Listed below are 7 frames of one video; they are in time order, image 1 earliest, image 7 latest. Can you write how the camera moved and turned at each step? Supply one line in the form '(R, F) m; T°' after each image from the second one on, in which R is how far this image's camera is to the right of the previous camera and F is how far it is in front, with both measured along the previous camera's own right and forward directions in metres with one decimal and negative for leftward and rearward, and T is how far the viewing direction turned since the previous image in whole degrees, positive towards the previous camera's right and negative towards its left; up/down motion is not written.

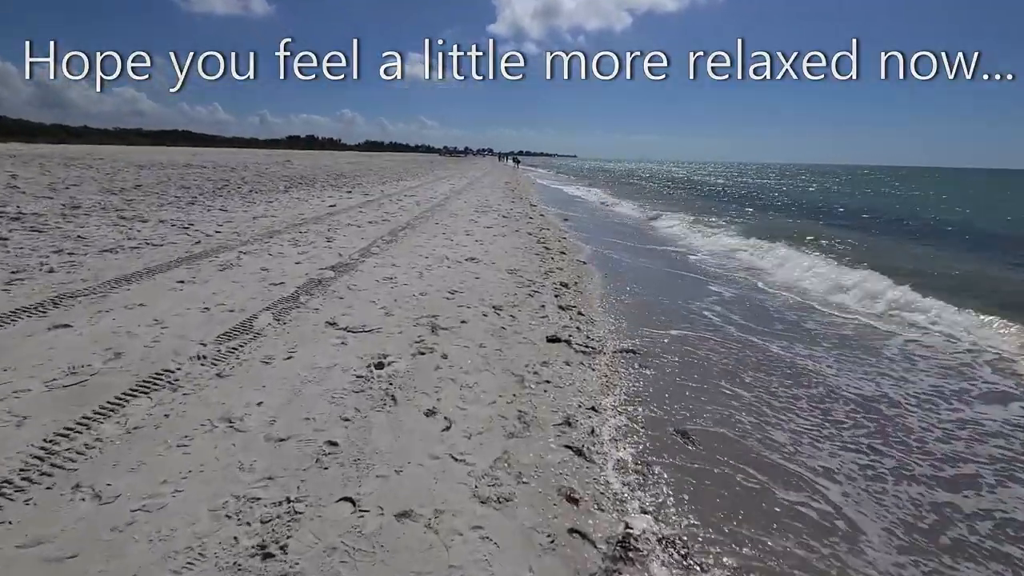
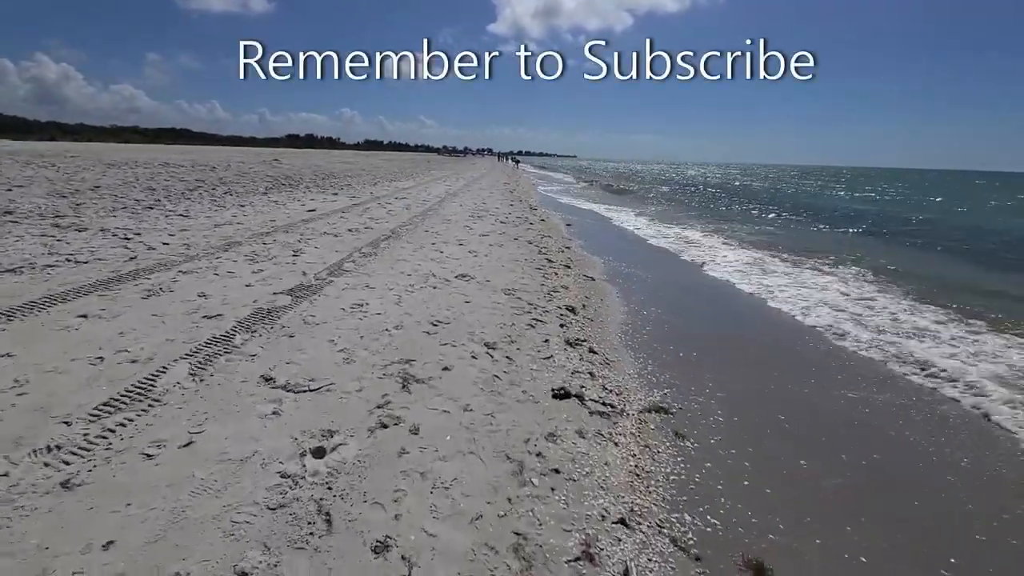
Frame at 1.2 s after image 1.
(0.0, +1.4) m; 0°
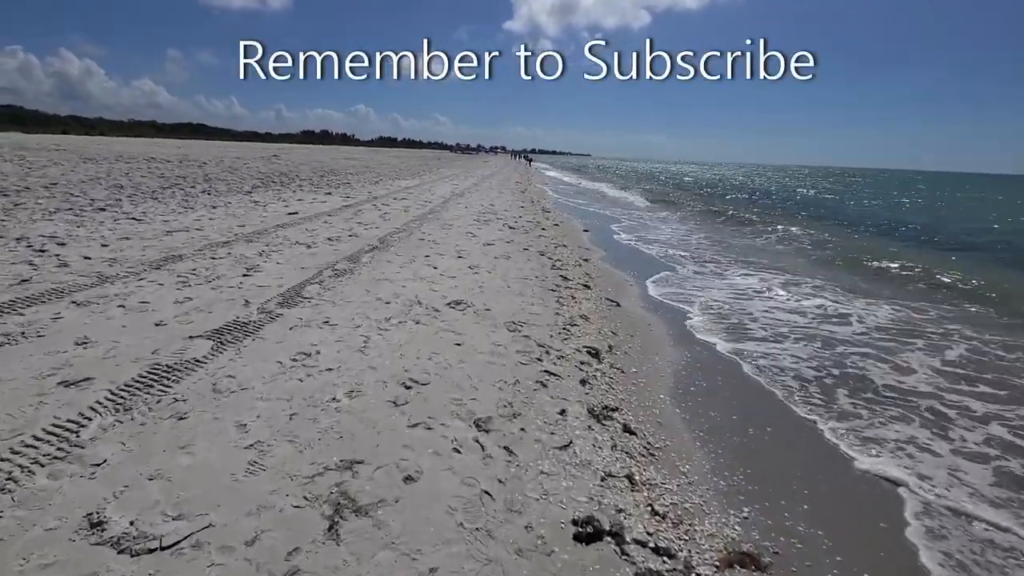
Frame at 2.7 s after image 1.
(+0.1, +1.7) m; -1°
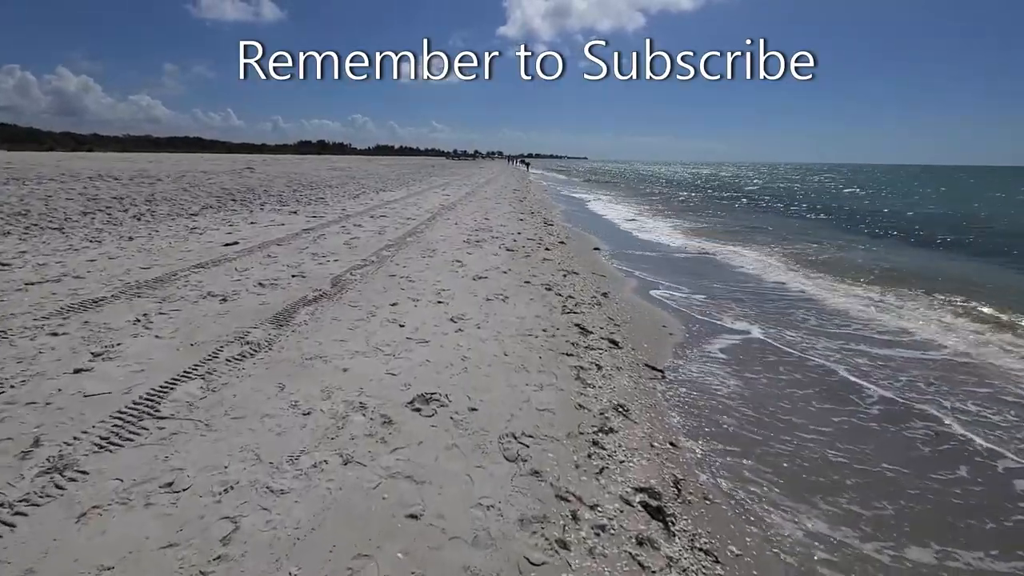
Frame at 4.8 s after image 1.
(0.0, +2.4) m; 0°
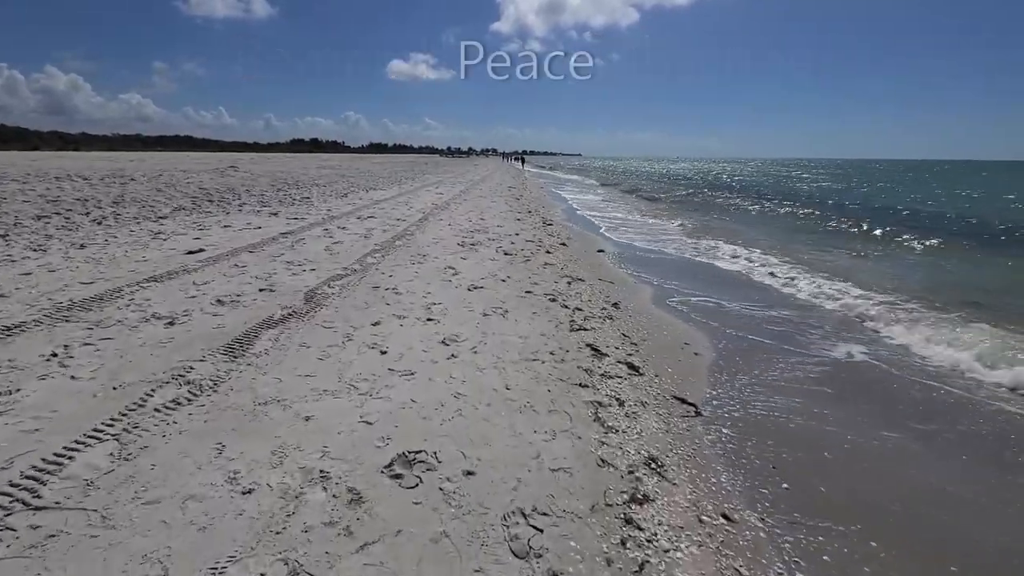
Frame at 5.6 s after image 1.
(-0.1, +0.9) m; +1°
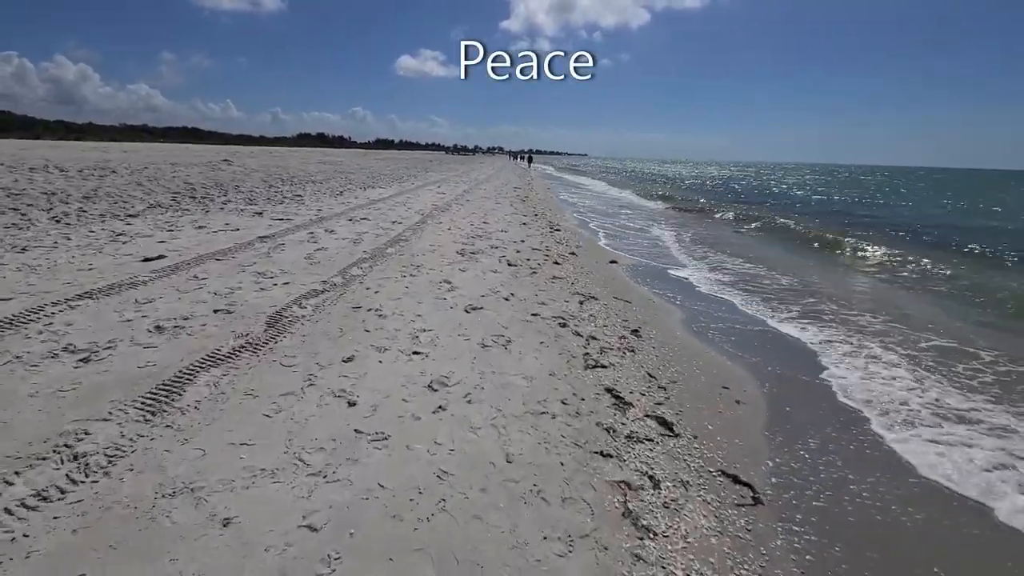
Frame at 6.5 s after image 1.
(0.0, +1.1) m; 0°
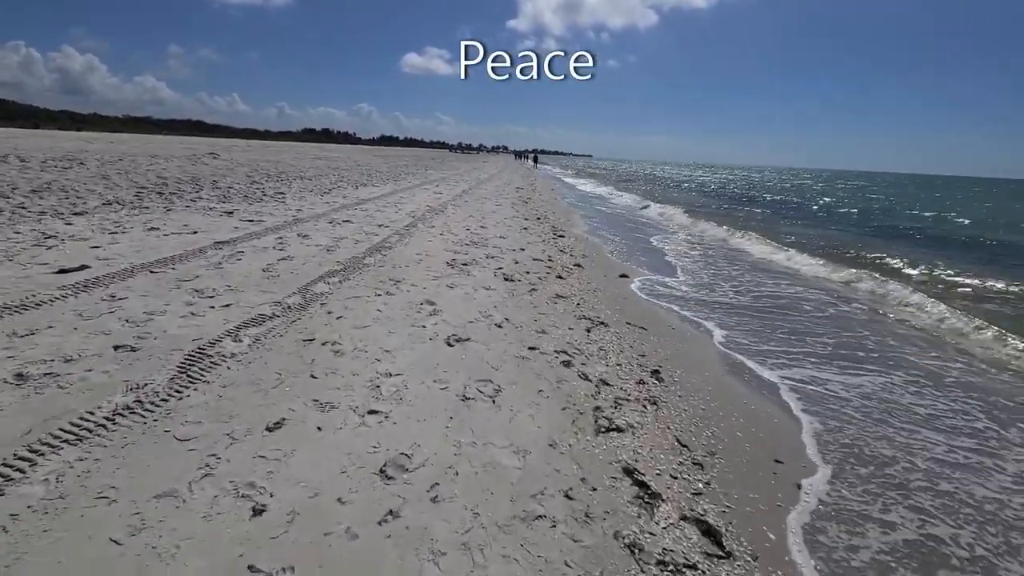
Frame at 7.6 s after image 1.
(+0.1, +1.3) m; 0°
